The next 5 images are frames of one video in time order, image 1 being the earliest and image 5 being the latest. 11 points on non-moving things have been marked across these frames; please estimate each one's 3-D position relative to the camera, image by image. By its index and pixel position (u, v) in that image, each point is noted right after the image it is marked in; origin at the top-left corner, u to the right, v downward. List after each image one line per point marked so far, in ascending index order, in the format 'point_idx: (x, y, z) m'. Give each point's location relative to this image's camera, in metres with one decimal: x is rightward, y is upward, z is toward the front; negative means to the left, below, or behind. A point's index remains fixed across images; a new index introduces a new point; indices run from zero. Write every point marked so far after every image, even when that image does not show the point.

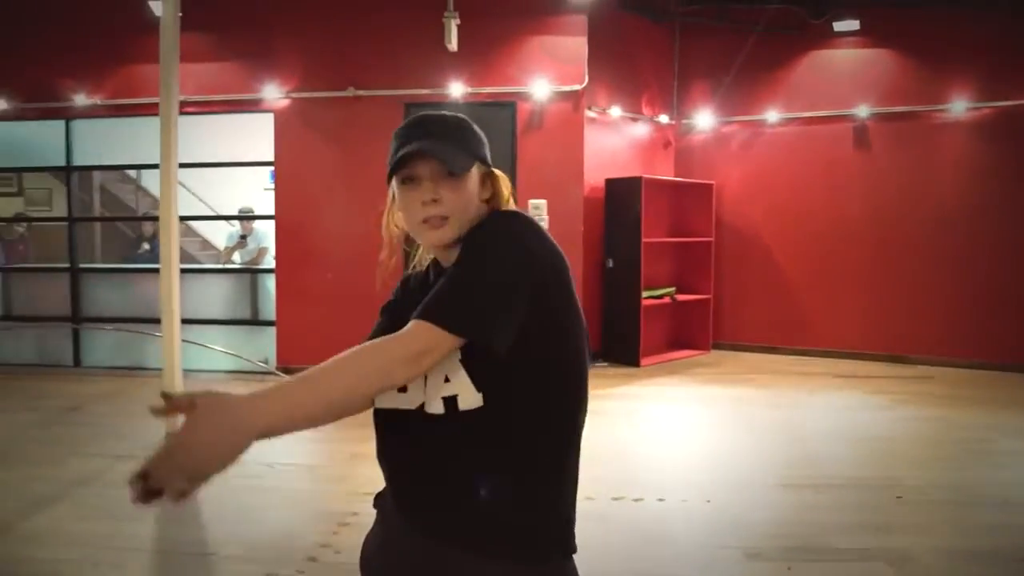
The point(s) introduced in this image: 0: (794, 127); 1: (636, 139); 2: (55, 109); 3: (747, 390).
0: (+2.7, +1.5, +7.5) m
1: (+1.2, +1.4, +7.5) m
2: (-3.8, +1.5, +6.6) m
3: (+1.8, -0.8, +6.1) m
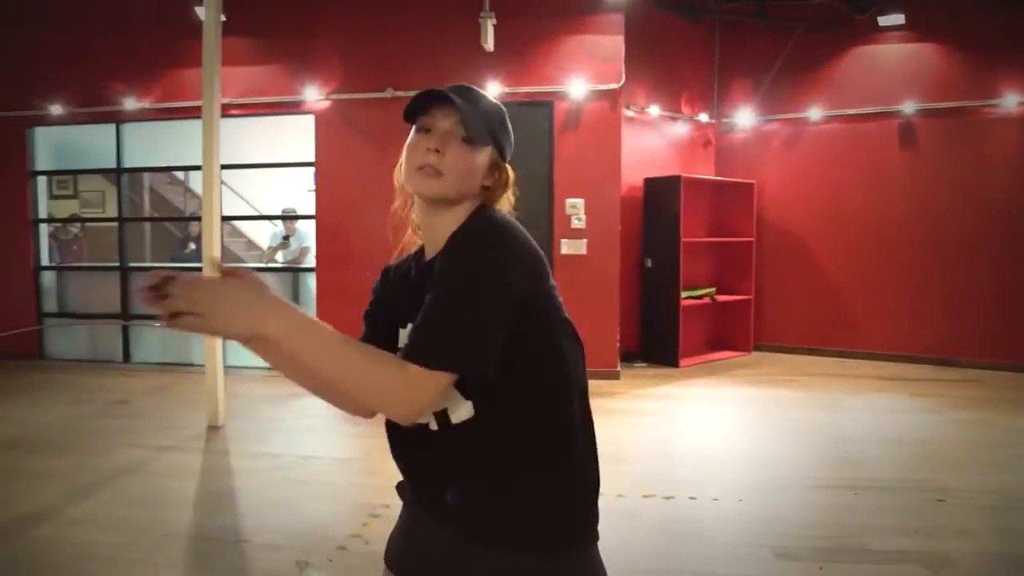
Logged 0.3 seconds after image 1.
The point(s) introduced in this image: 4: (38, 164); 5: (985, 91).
0: (+3.0, +1.5, +7.3) m
1: (+1.5, +1.4, +7.5) m
2: (-3.5, +1.5, +6.8) m
3: (+2.1, -0.8, +6.0) m
4: (-4.3, +1.1, +7.2) m
5: (+4.0, +1.7, +6.8) m
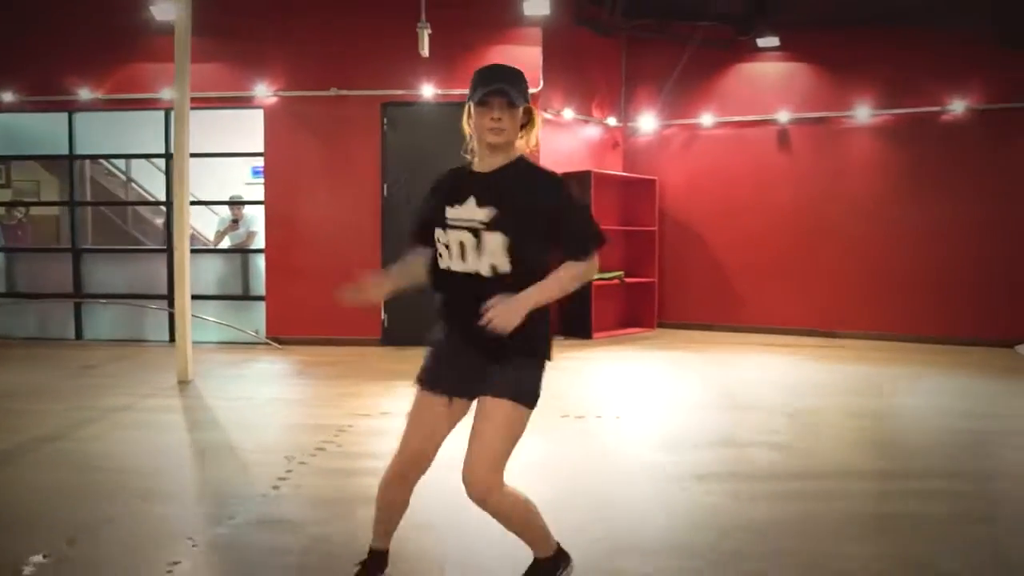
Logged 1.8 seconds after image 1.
0: (+2.3, +1.7, +8.4) m
1: (+0.8, +1.6, +8.4) m
2: (-4.1, +1.7, +7.2) m
3: (+1.5, -0.6, +7.0) m
4: (-5.0, +1.3, +7.6) m
5: (+3.3, +1.8, +8.0) m
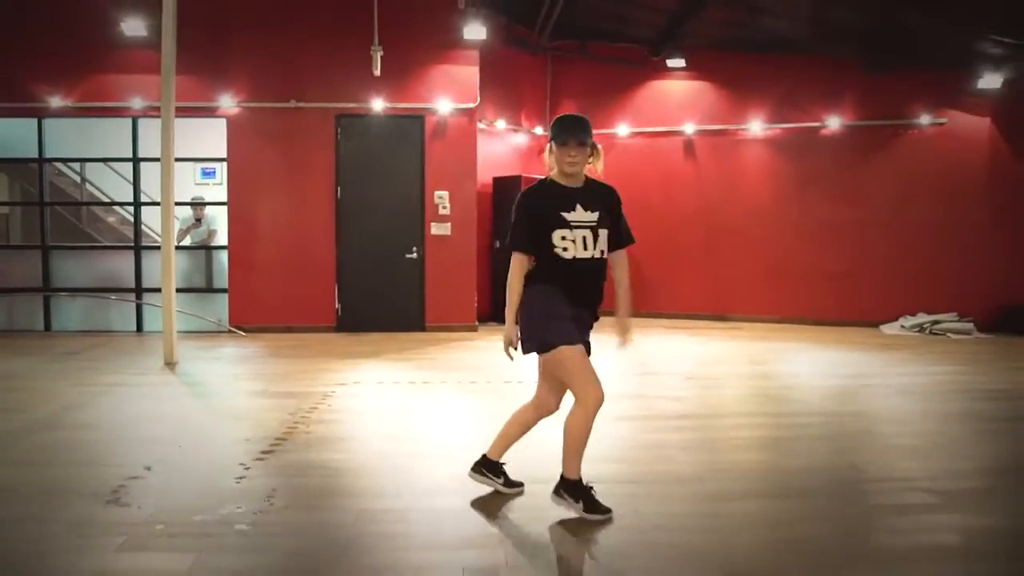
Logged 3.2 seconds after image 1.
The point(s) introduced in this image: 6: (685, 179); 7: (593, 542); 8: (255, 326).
0: (+1.5, +1.8, +9.5) m
1: (+0.1, +1.7, +9.4) m
2: (-4.7, +1.8, +7.7) m
3: (+0.9, -0.5, +8.0) m
4: (-5.6, +1.4, +8.0) m
5: (+2.6, +2.0, +9.2) m
6: (+2.0, +1.3, +9.4) m
7: (+0.3, -0.9, +2.7) m
8: (-2.5, -0.4, +7.8) m
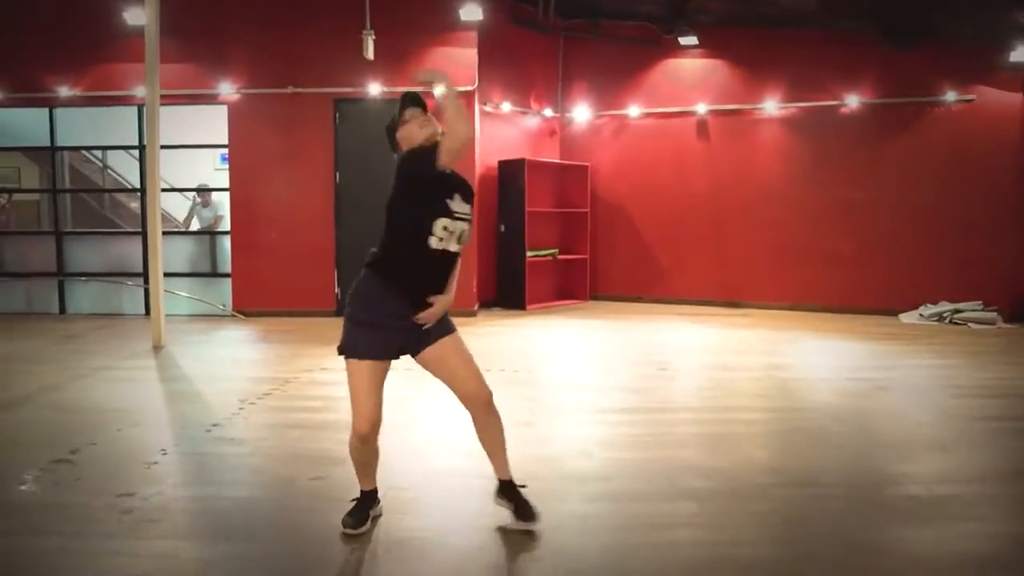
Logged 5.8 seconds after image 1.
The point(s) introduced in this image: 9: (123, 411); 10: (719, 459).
0: (+1.6, +2.0, +9.3) m
1: (+0.2, +1.9, +9.3) m
2: (-4.7, +1.9, +8.0) m
3: (+0.9, -0.4, +7.9) m
4: (-5.6, +1.5, +8.3) m
5: (+2.7, +2.1, +8.9) m
6: (+2.1, +1.5, +9.2) m
7: (-0.1, -0.8, +2.6) m
8: (-2.6, -0.2, +7.9) m
9: (-2.1, -0.7, +4.3) m
10: (+1.0, -0.8, +3.7) m
